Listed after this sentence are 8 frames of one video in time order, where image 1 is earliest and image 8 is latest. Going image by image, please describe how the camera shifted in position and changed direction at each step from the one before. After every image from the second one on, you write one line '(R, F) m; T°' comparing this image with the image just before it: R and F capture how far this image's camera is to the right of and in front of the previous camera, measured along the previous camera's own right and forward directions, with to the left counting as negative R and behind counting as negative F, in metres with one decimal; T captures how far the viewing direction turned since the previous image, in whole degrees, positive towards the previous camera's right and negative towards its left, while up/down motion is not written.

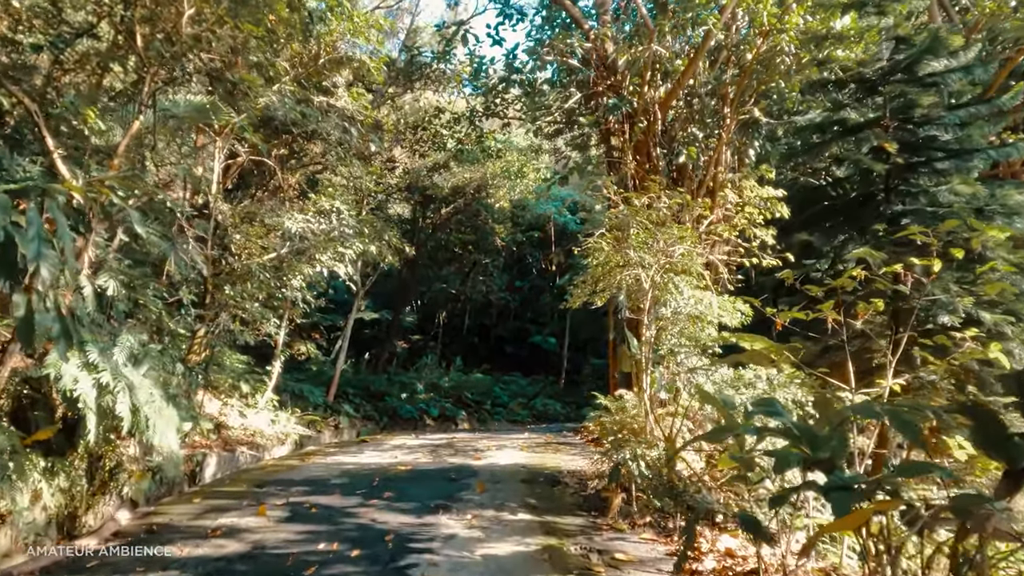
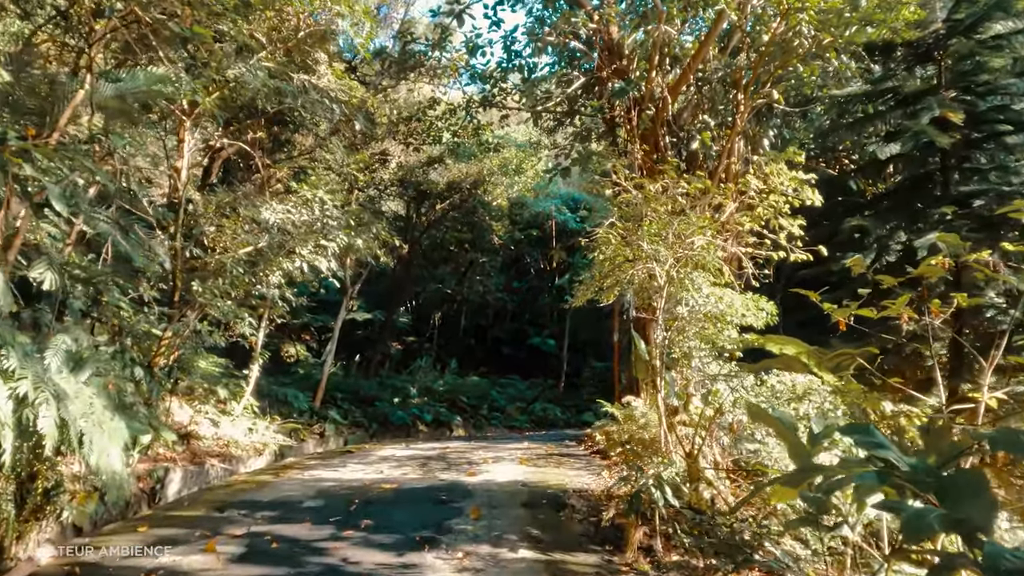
(0.0, +0.8) m; 0°
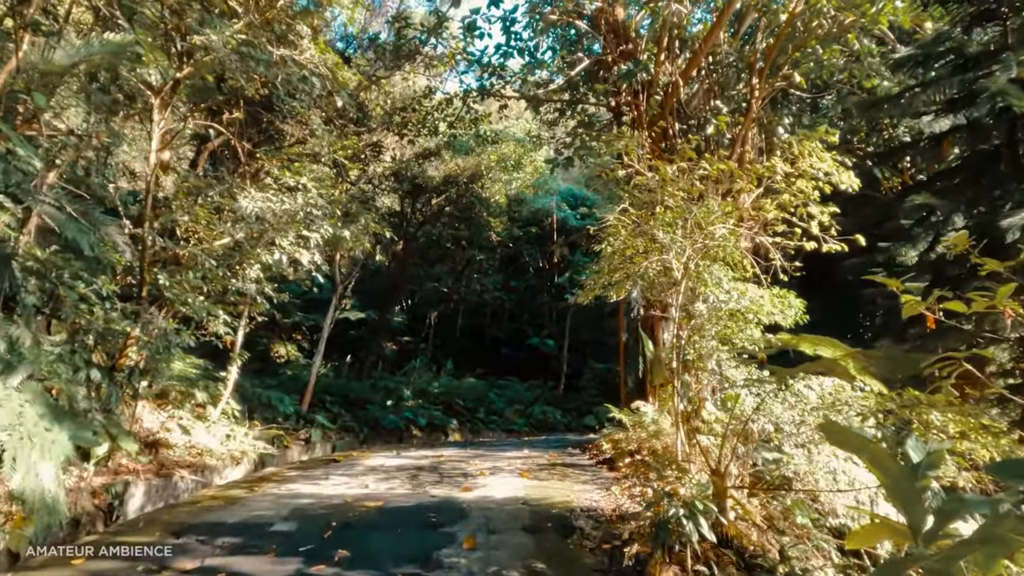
(0.0, +0.7) m; 0°
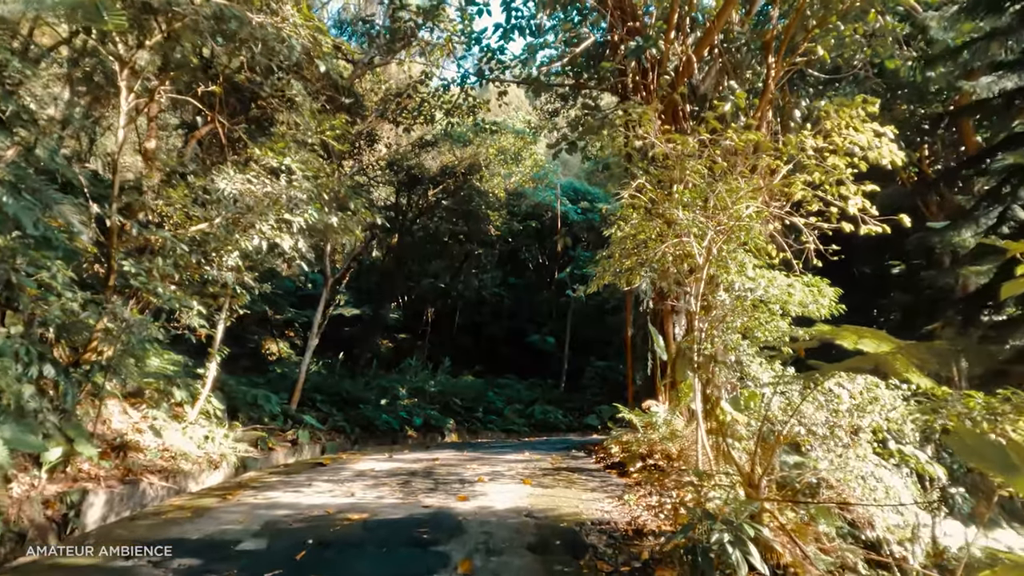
(0.0, +0.6) m; 0°
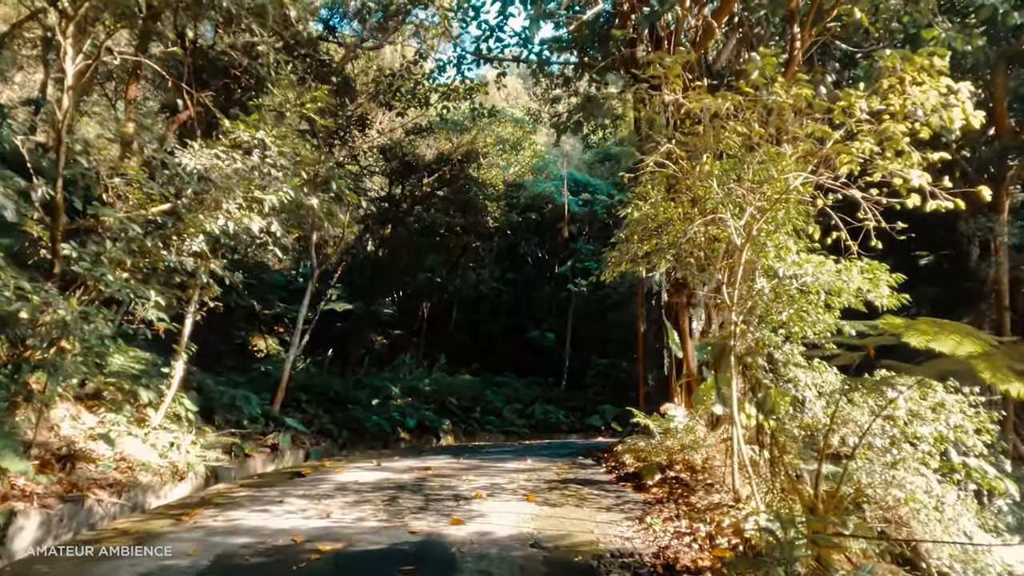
(0.0, +0.8) m; 0°
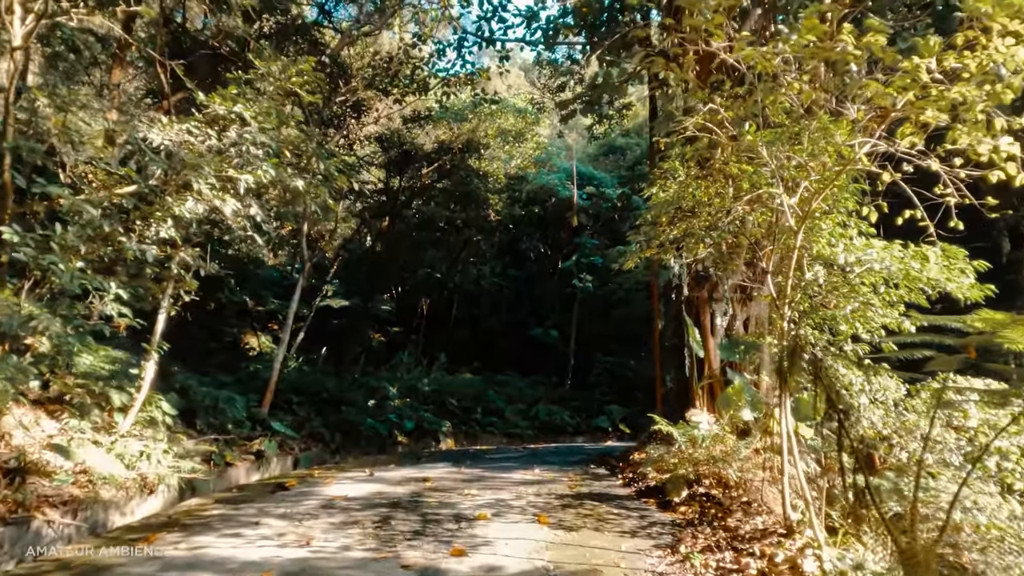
(-0.1, +0.7) m; 0°
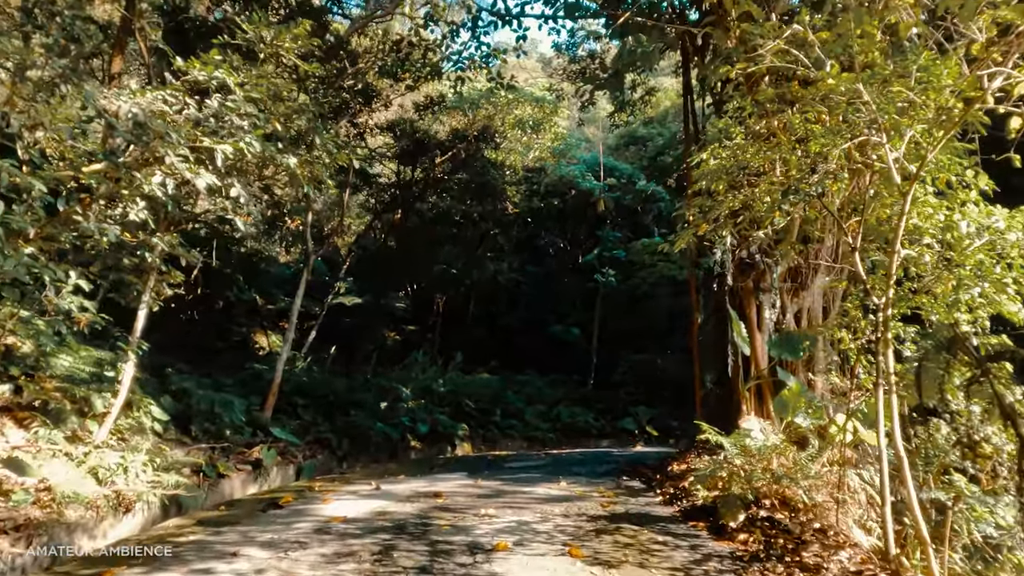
(0.0, +0.8) m; -2°
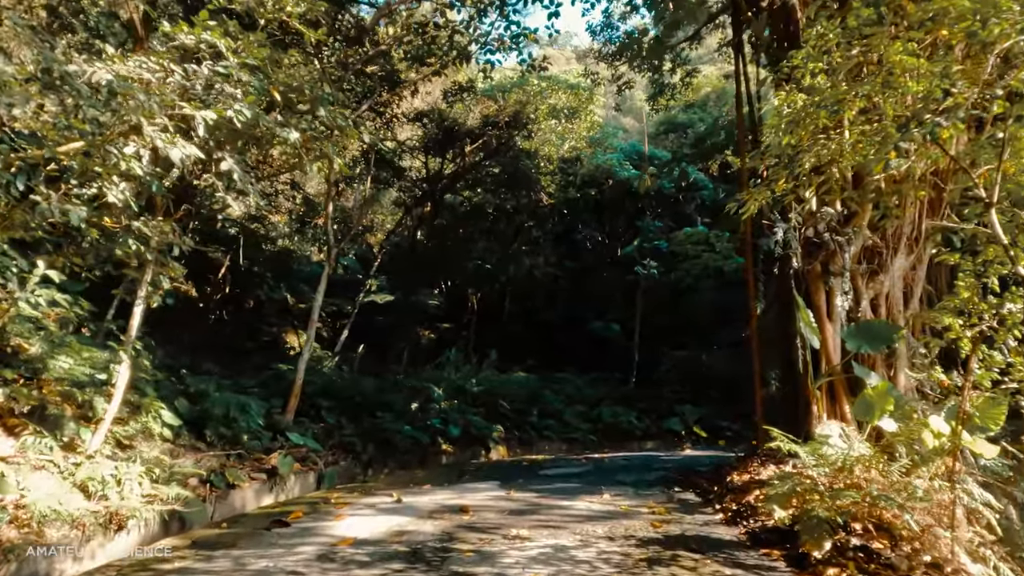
(0.0, +0.7) m; -3°
